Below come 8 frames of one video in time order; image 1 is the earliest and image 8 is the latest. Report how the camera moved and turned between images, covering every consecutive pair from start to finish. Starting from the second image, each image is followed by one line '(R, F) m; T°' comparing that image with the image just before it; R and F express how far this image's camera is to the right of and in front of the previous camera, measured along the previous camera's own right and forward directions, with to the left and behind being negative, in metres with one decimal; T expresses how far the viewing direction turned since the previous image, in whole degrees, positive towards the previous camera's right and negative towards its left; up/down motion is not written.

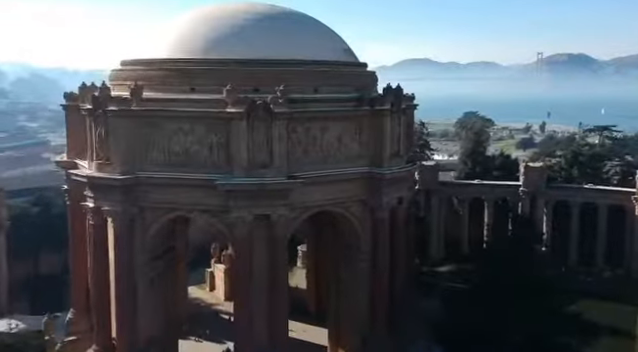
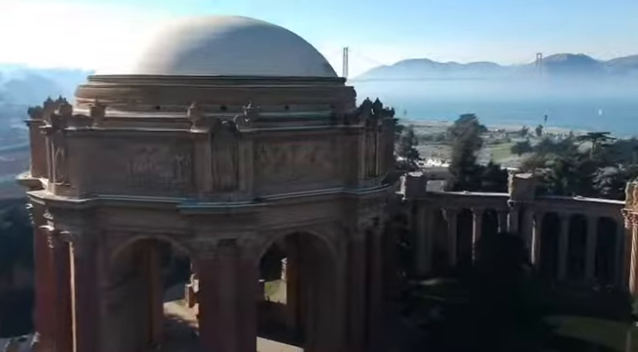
(+0.8, +0.7) m; 0°
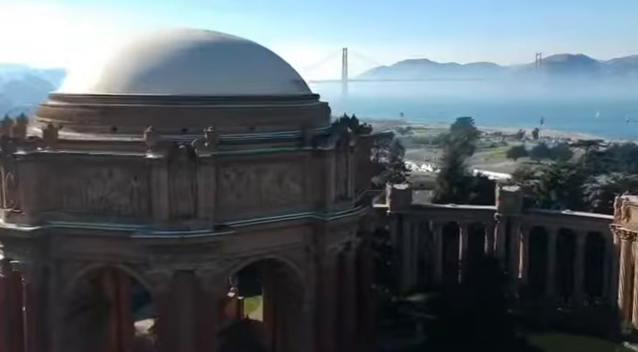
(+0.9, +0.8) m; 0°
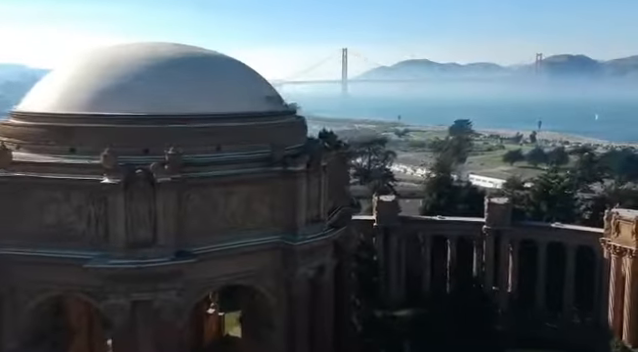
(+0.8, +0.7) m; 0°
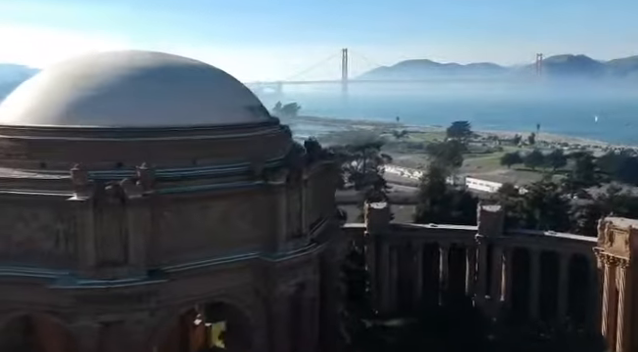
(+0.5, +0.5) m; 0°
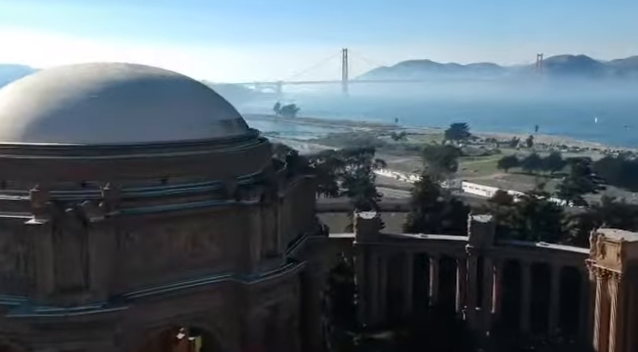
(+0.7, +0.6) m; 0°
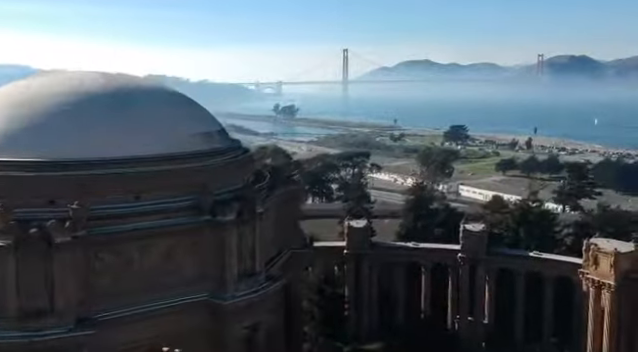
(+0.5, +0.5) m; 0°
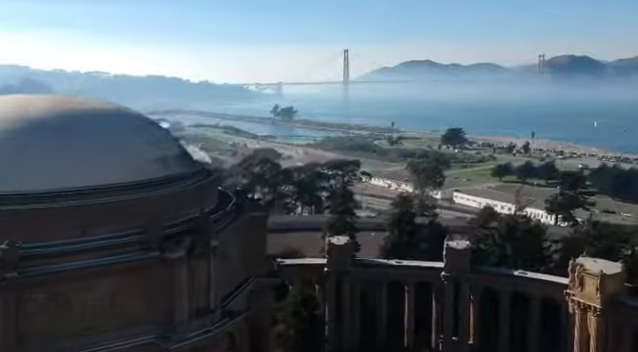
(+1.1, +0.9) m; 0°
